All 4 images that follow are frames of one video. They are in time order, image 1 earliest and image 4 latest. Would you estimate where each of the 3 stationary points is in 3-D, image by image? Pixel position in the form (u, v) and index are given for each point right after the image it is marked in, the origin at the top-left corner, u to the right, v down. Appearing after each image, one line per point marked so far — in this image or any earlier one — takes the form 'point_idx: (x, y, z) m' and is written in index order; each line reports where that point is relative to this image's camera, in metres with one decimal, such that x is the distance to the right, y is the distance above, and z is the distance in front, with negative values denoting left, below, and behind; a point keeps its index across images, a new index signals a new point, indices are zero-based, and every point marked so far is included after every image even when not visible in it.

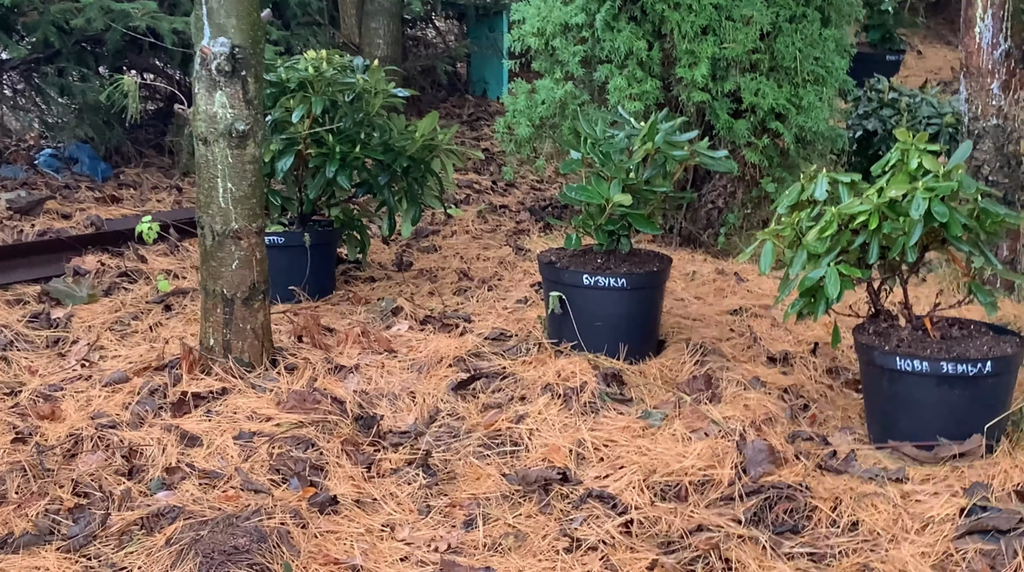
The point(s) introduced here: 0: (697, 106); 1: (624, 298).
0: (+0.9, +0.8, +5.8) m
1: (+0.4, 0.0, +4.8) m
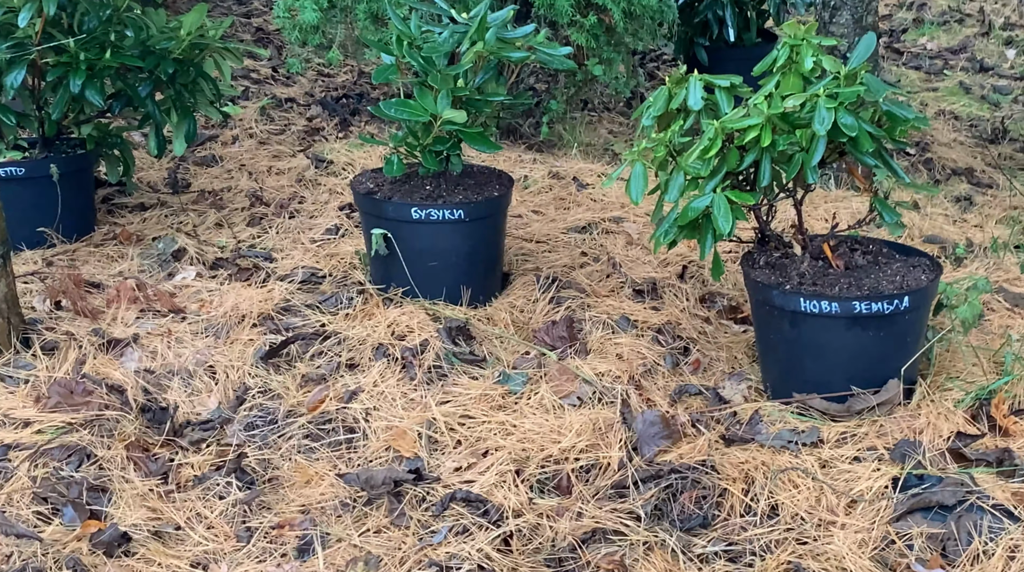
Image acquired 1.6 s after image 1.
0: (+0.1, +1.2, +4.9) m
1: (-0.2, +0.2, +3.9) m
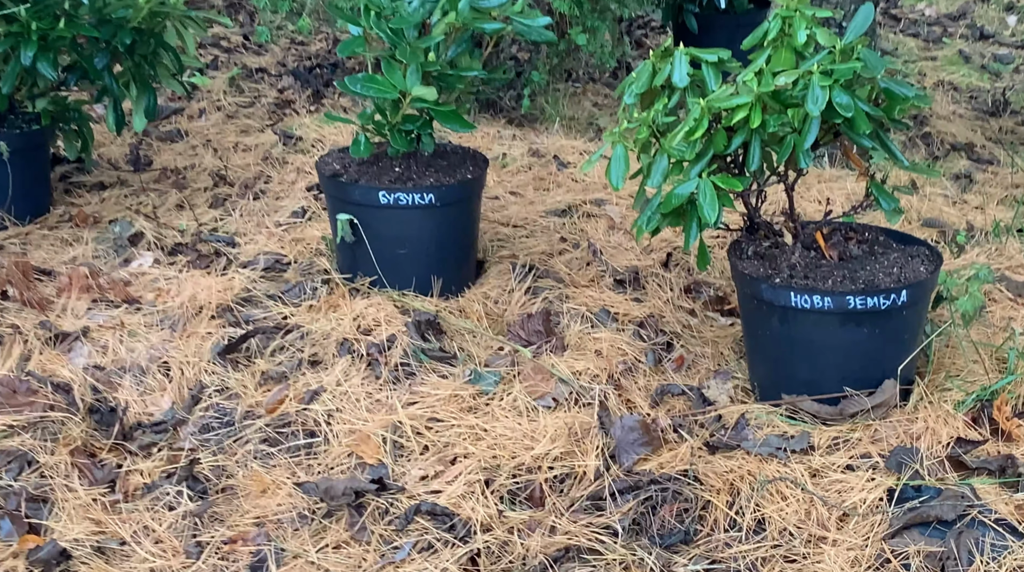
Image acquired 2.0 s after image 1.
0: (0.0, +1.3, +4.7) m
1: (-0.2, +0.2, +3.7) m
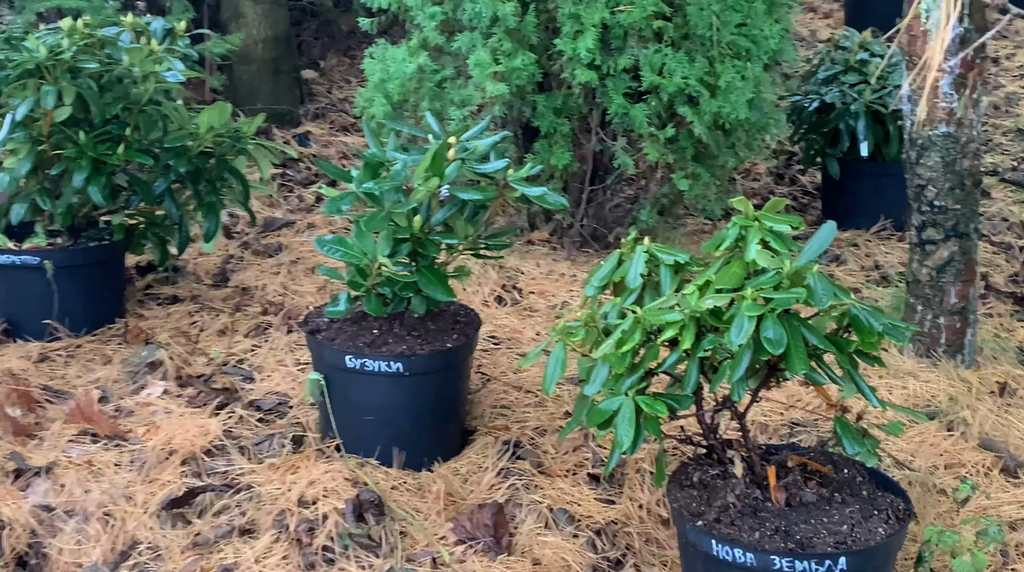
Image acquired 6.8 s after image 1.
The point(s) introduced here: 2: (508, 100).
0: (+0.3, +0.7, +4.4) m
1: (-0.3, -0.3, +3.5) m
2: (0.0, +0.7, +4.5) m
